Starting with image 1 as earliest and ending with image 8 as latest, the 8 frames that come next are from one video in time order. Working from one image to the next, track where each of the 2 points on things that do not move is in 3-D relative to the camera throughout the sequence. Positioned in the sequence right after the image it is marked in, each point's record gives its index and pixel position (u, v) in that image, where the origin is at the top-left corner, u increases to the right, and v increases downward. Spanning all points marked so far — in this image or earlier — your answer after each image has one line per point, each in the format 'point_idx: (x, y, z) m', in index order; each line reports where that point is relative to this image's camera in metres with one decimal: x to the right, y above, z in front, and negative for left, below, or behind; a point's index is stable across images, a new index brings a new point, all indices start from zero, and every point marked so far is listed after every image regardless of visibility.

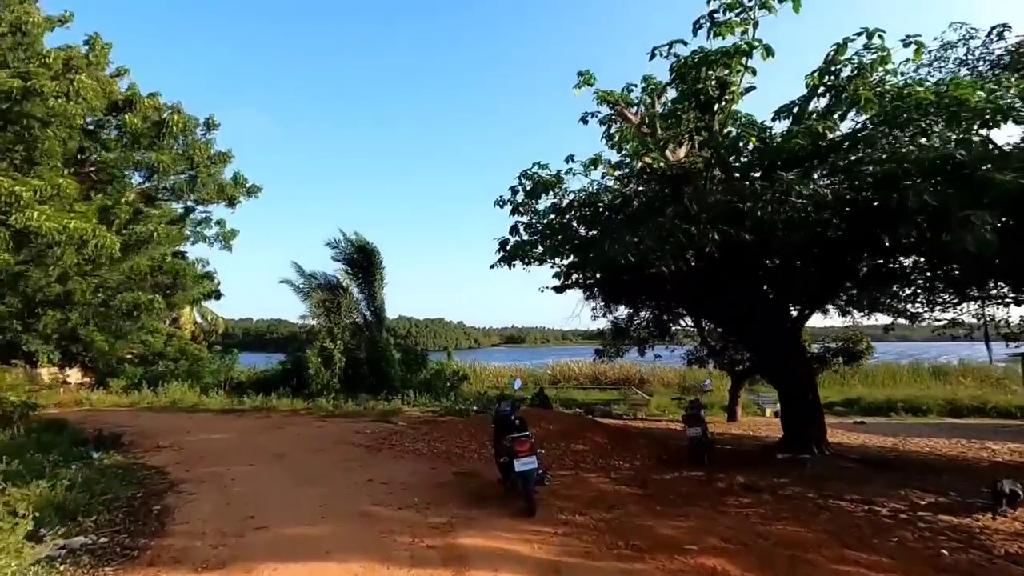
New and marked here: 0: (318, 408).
0: (-5.9, -3.7, +16.2) m
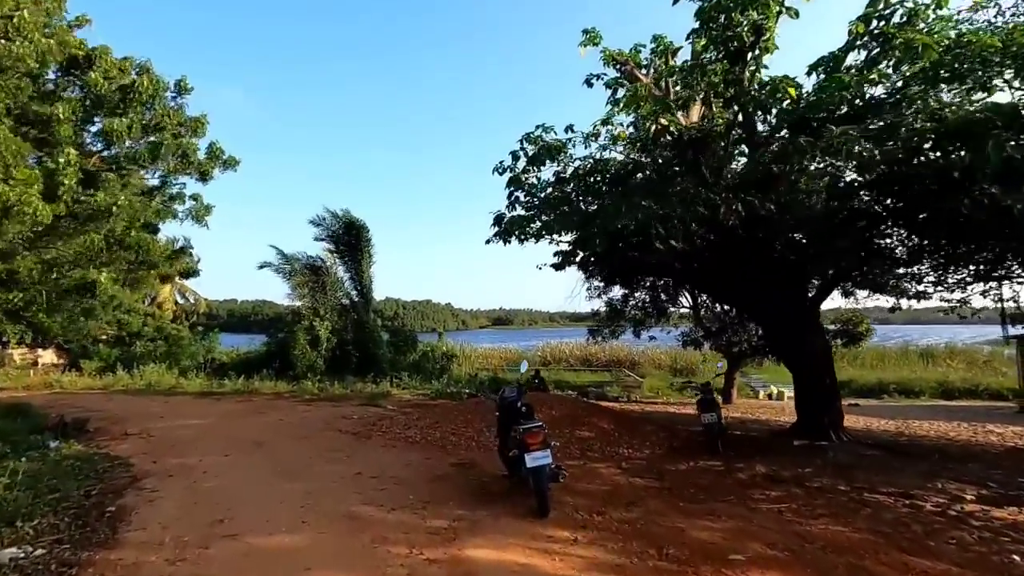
0: (-6.1, -3.0, +15.5) m
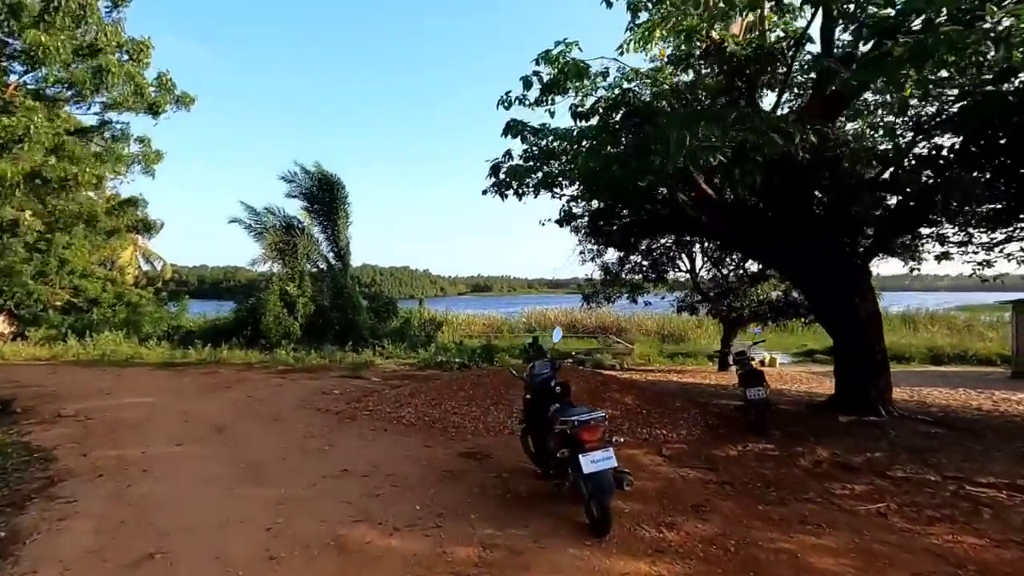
0: (-6.2, -1.9, +14.1) m
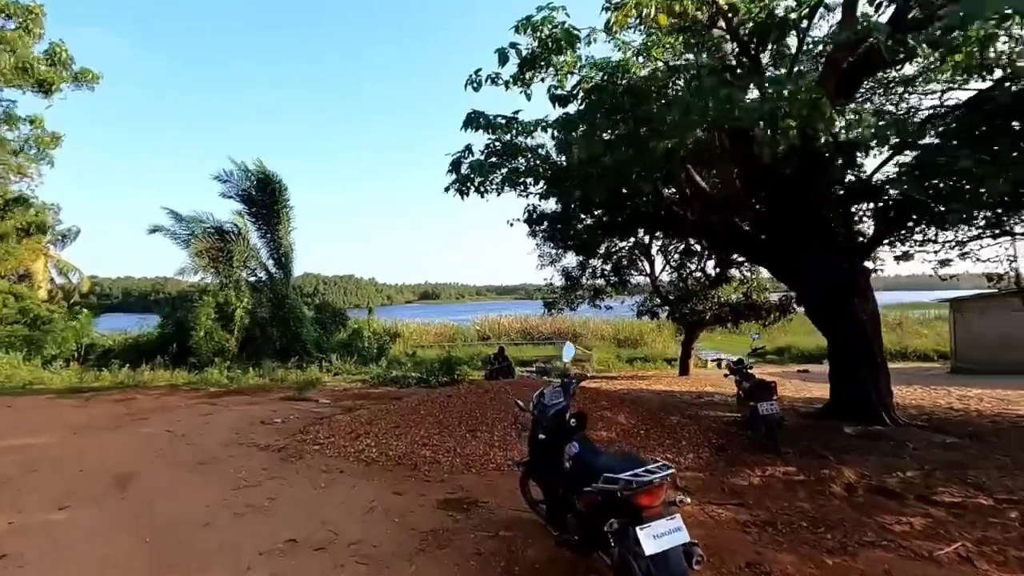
0: (-7.1, -2.2, +12.4) m
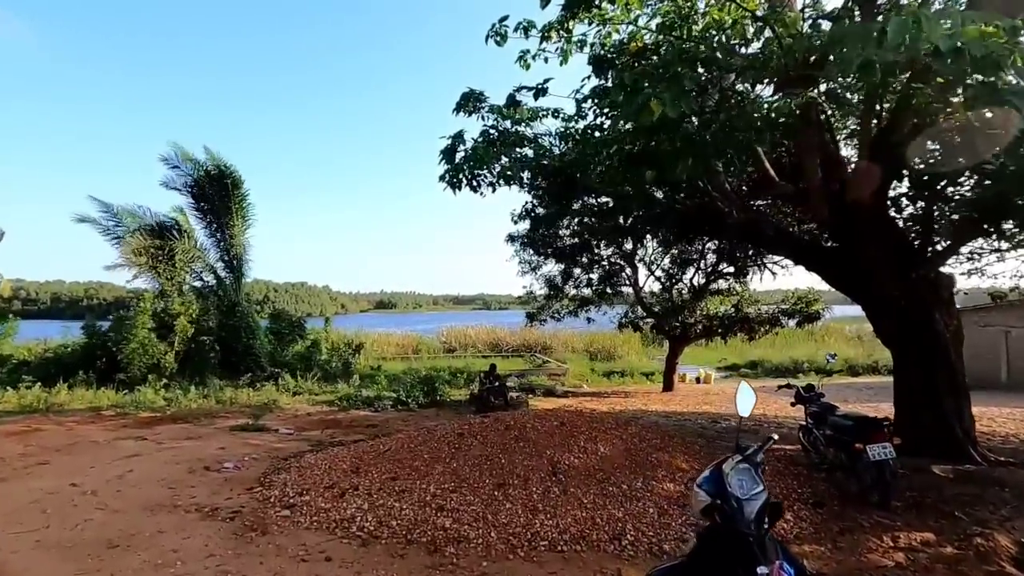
0: (-7.3, -2.3, +10.3) m
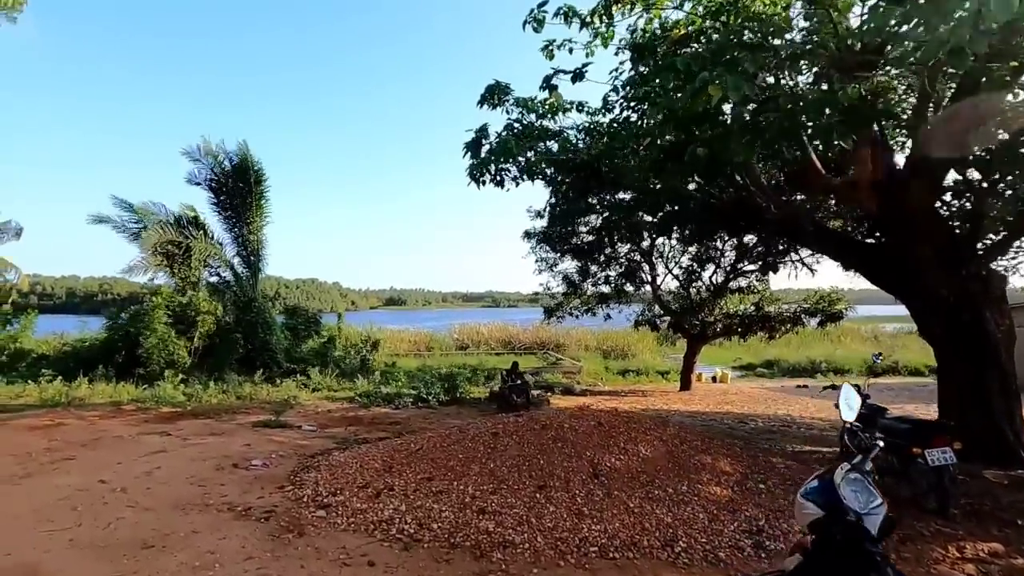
0: (-6.9, -2.2, +10.3) m
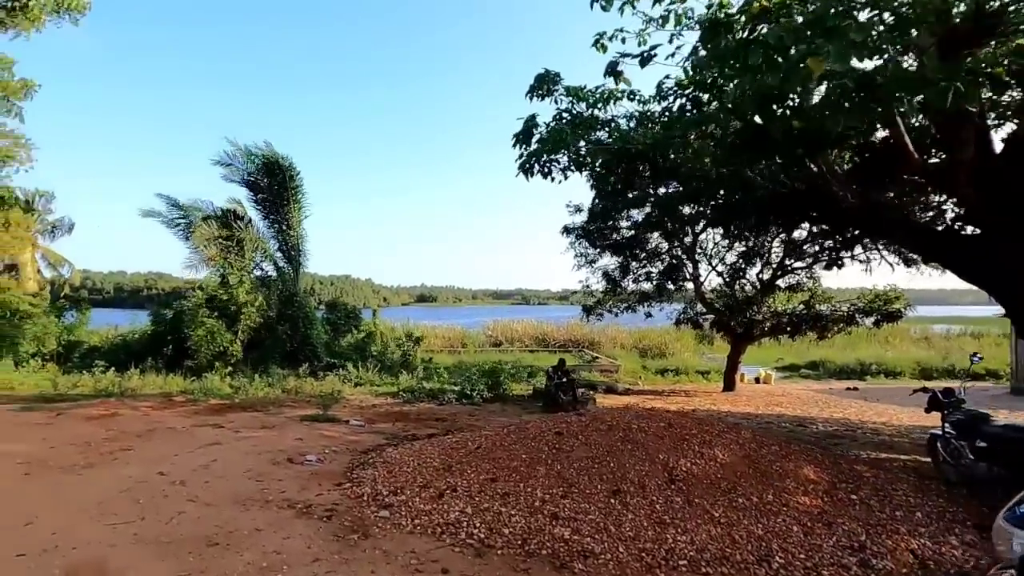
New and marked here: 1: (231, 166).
0: (-6.0, -2.1, +10.4) m
1: (-7.3, +3.3, +14.1) m
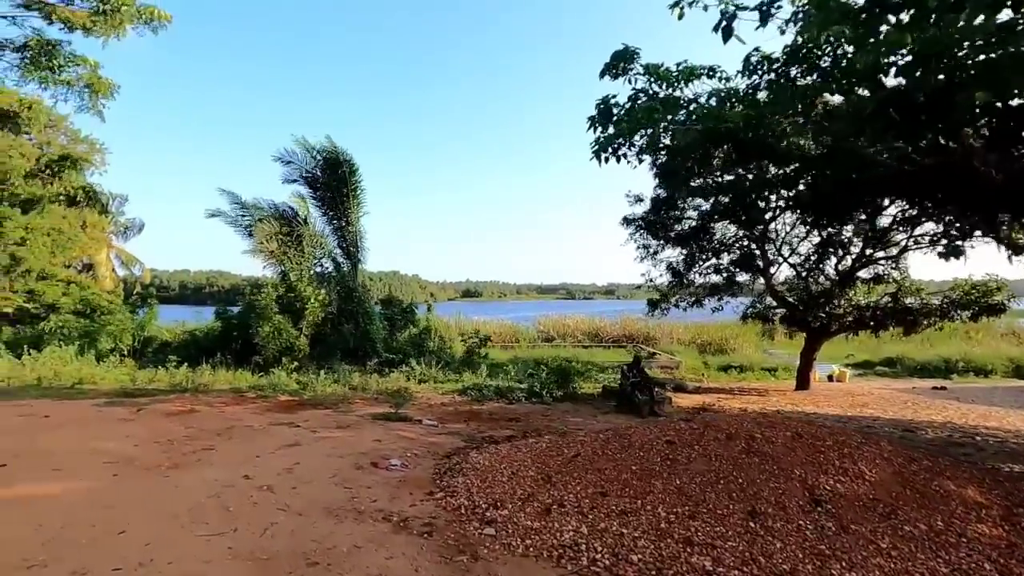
0: (-4.6, -2.0, +10.4) m
1: (-5.7, +3.4, +14.1) m
